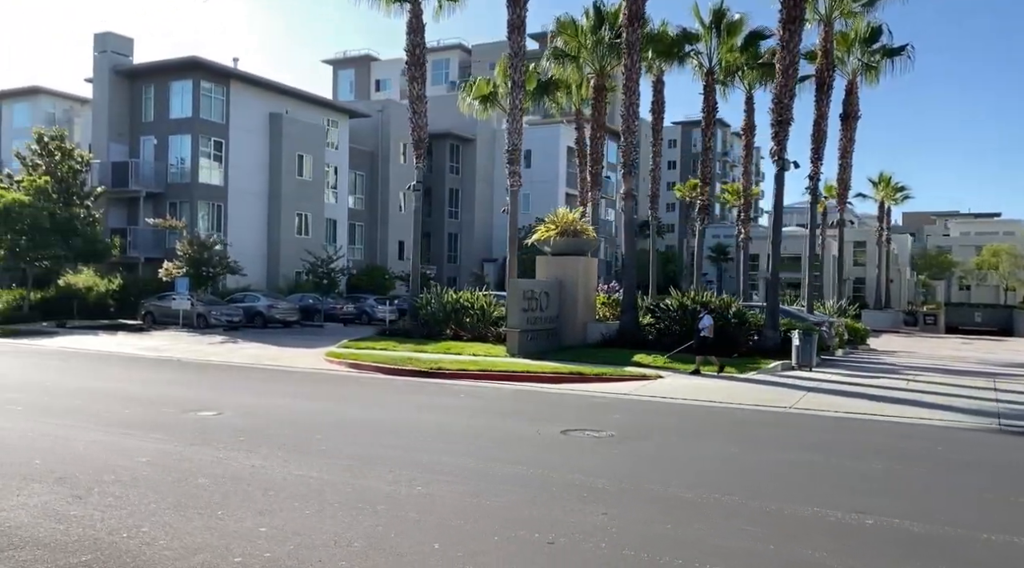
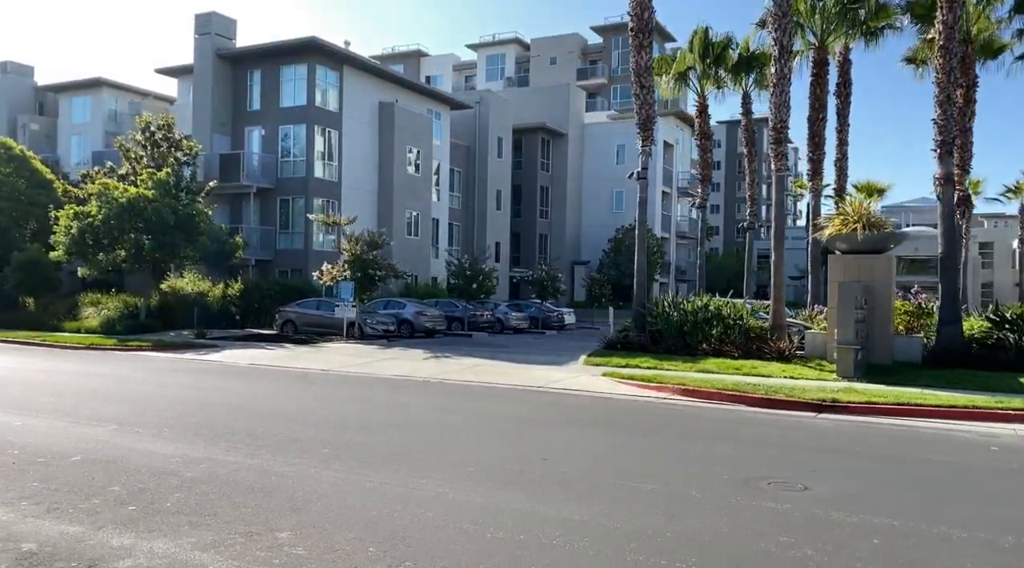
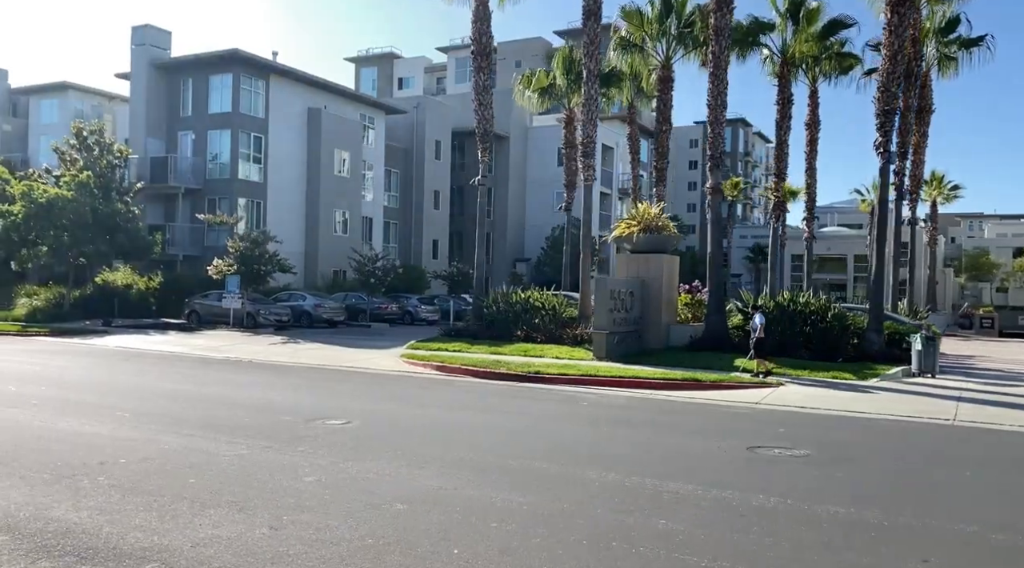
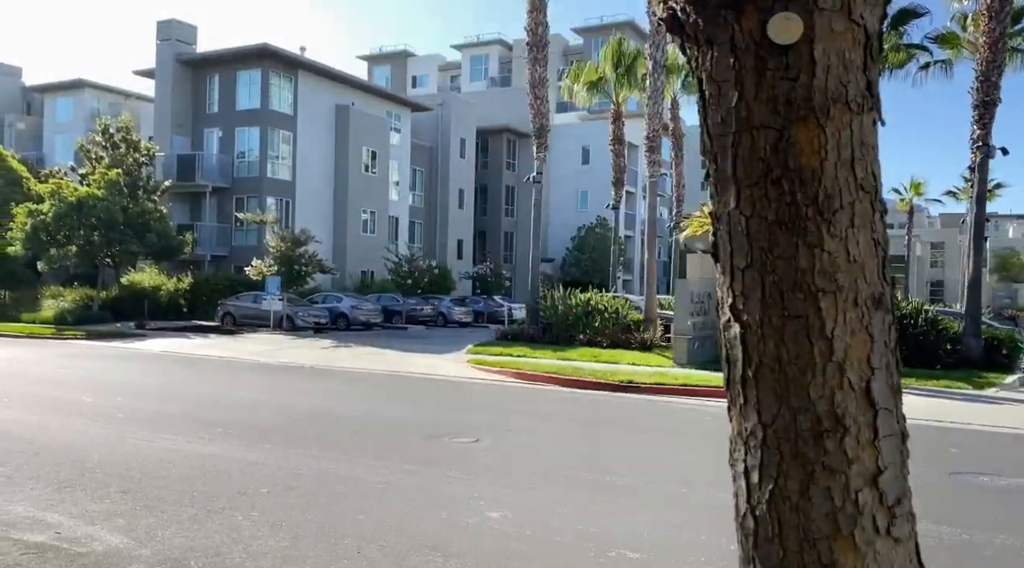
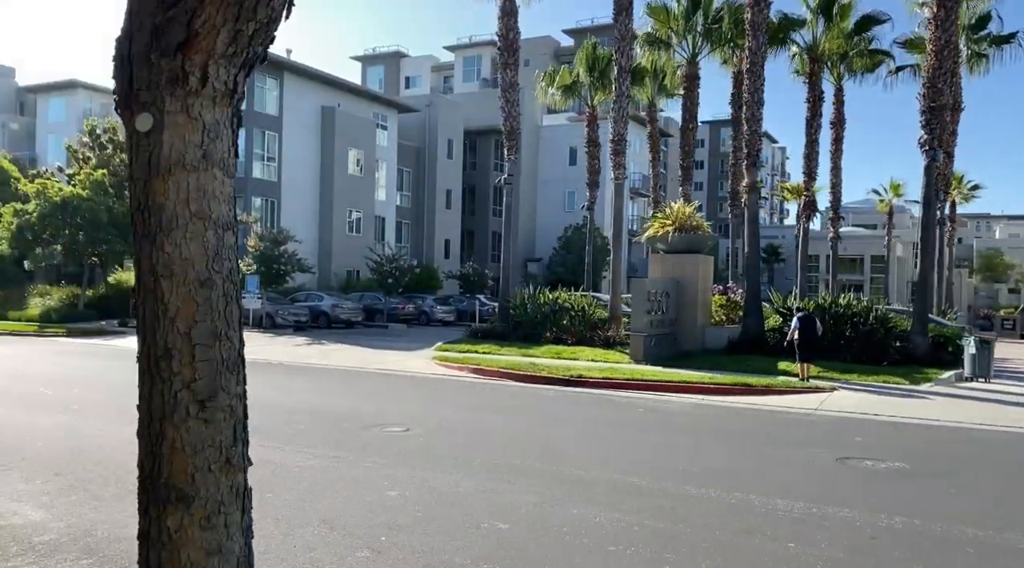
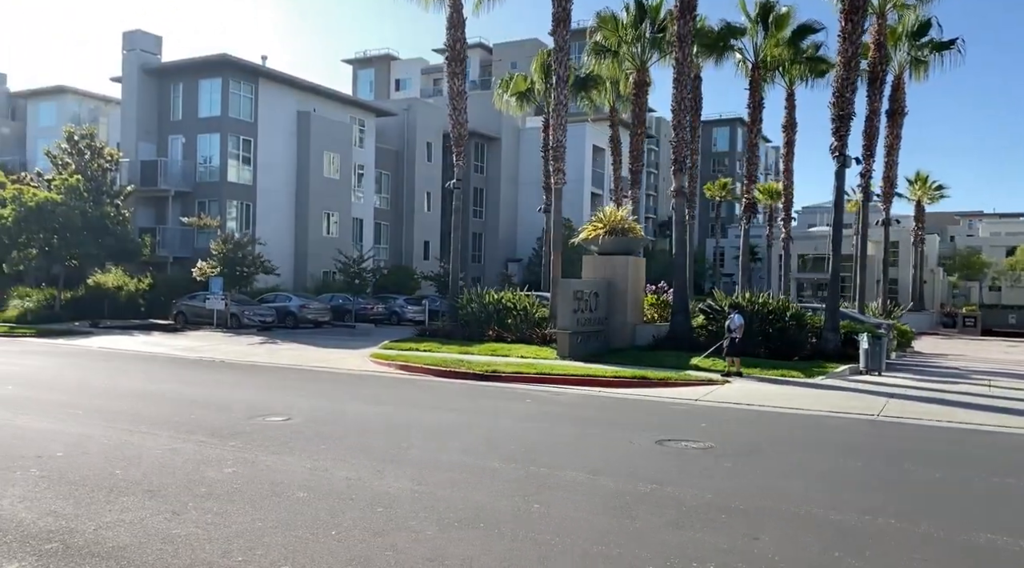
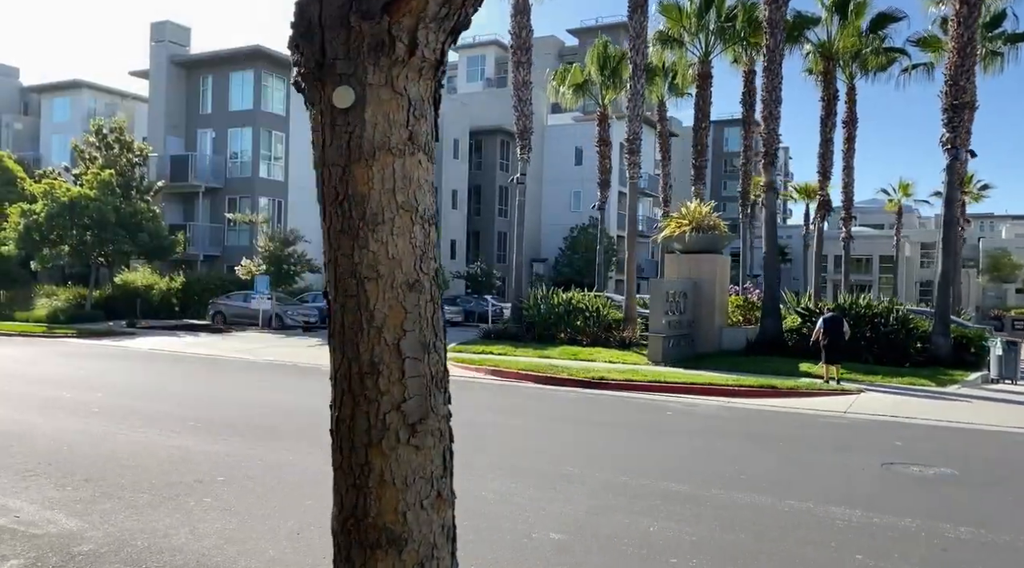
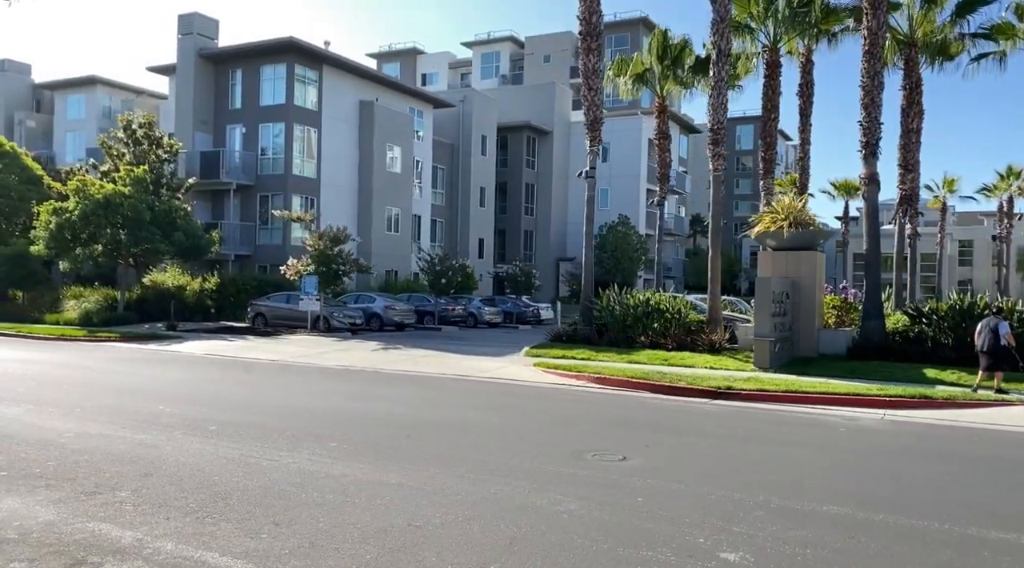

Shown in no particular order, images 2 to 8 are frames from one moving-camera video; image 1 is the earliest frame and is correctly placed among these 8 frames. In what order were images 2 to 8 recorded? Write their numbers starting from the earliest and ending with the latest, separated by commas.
6, 3, 5, 7, 4, 8, 2
